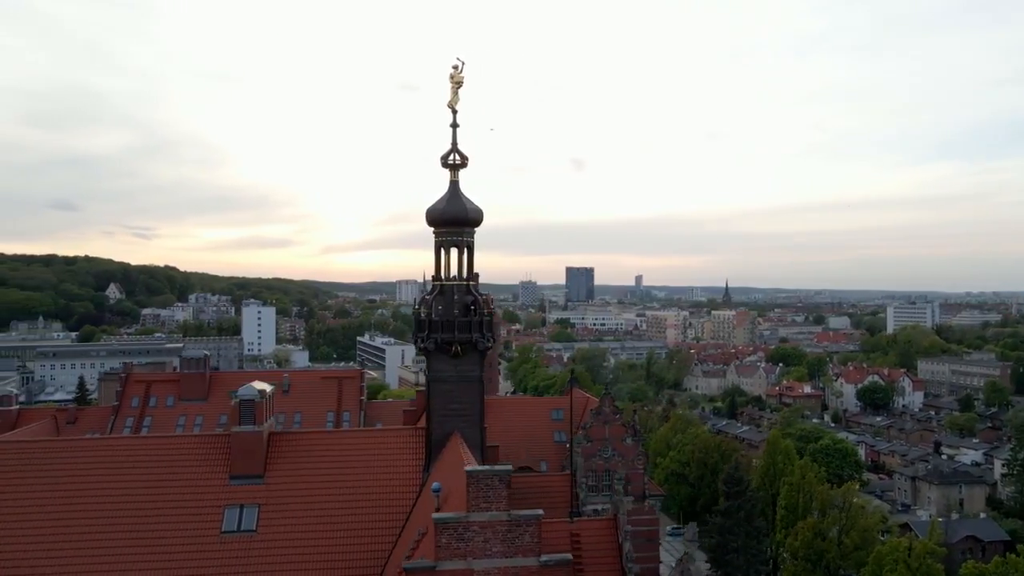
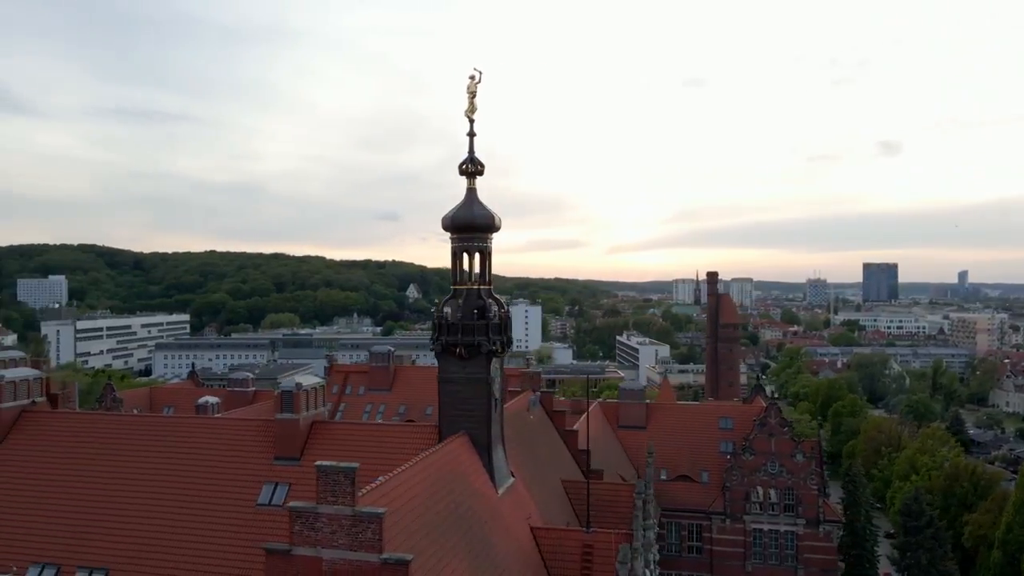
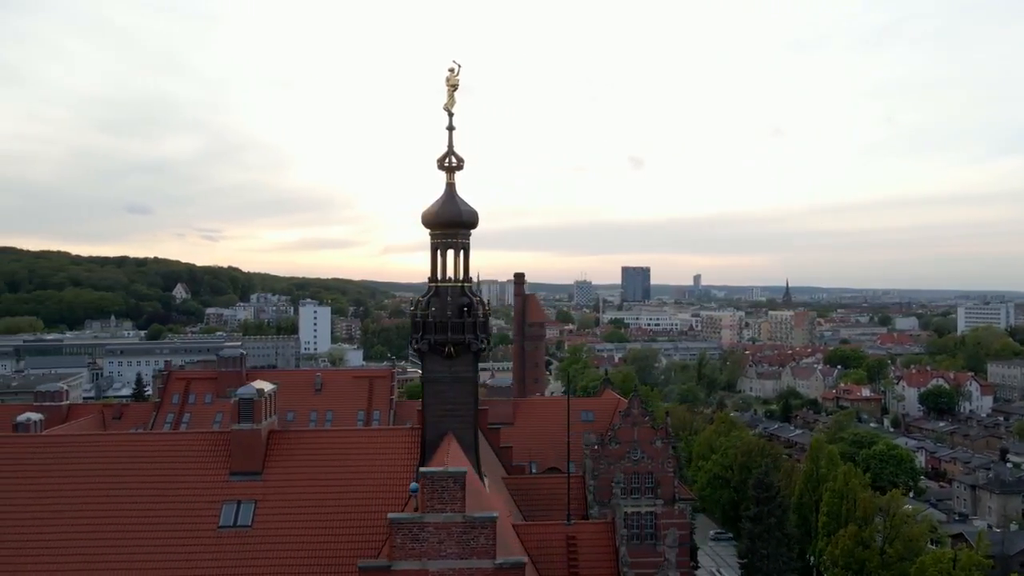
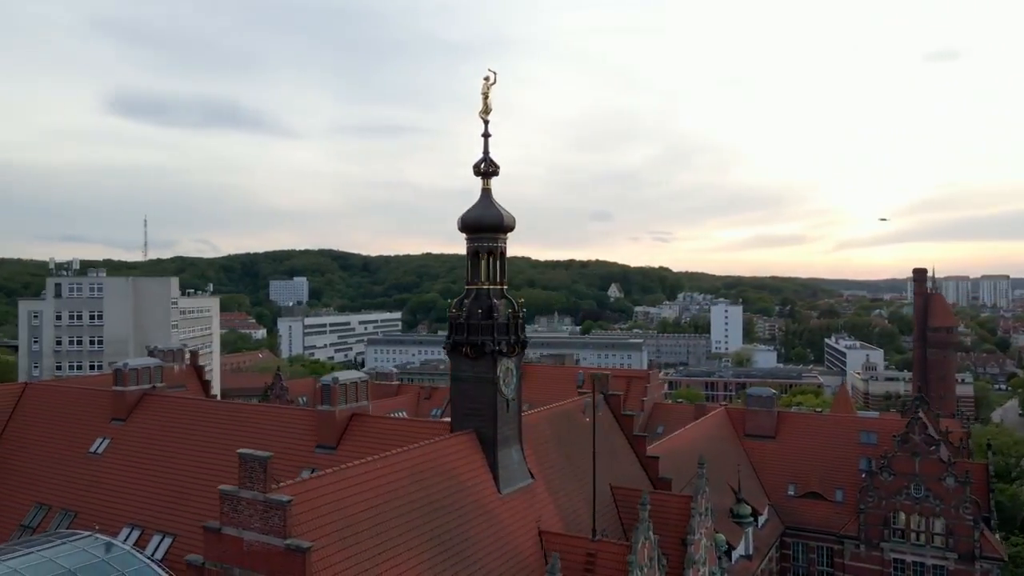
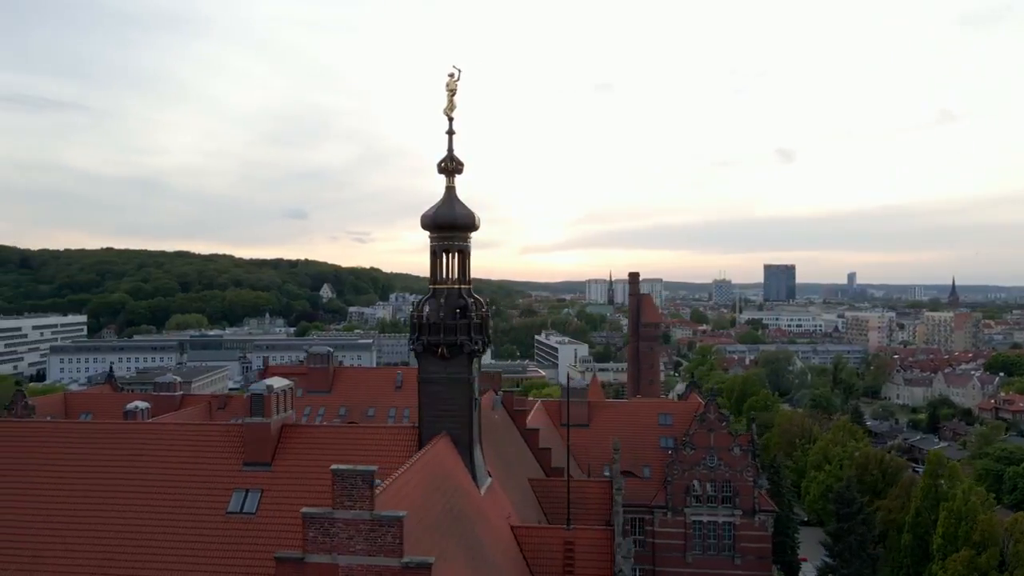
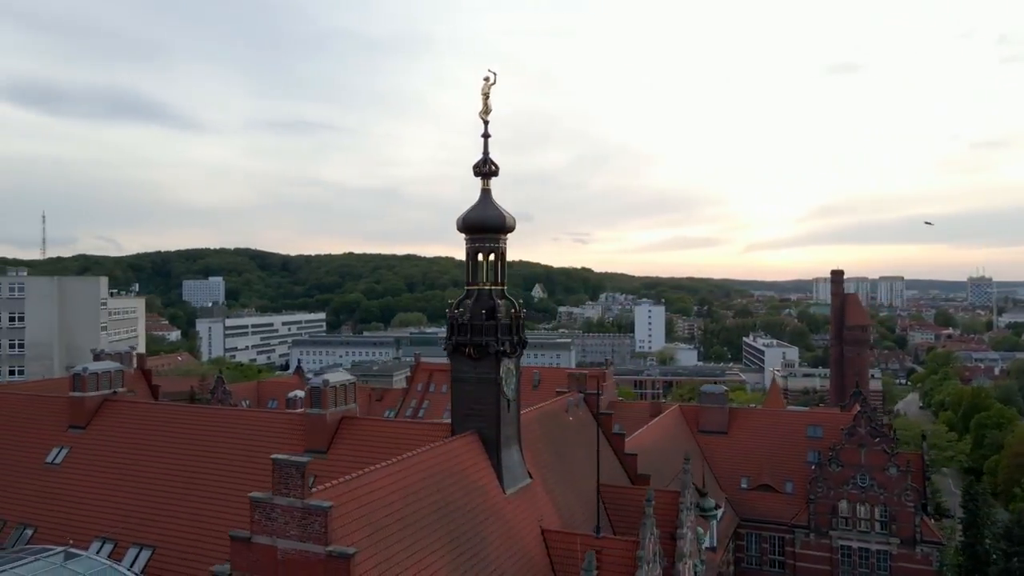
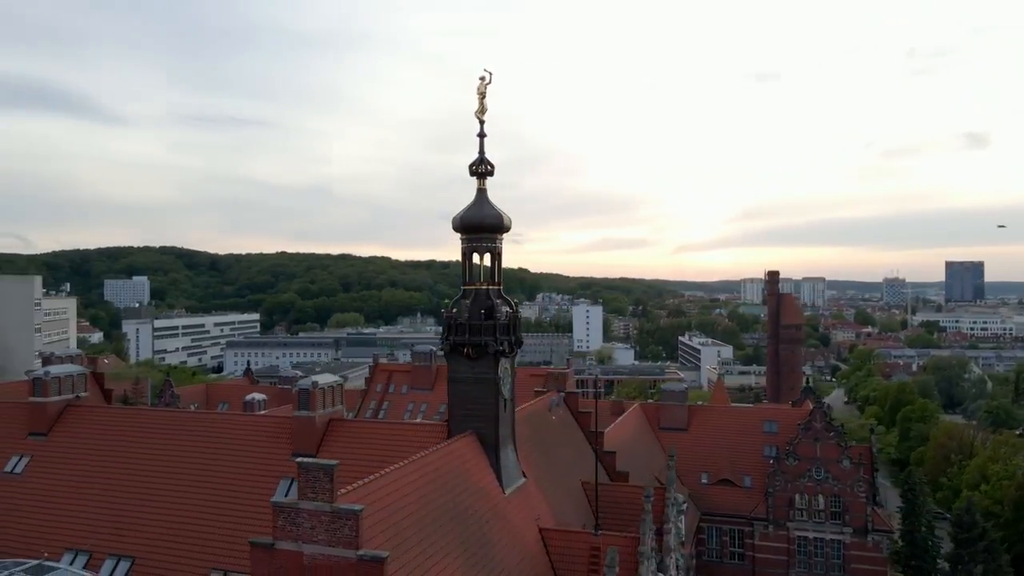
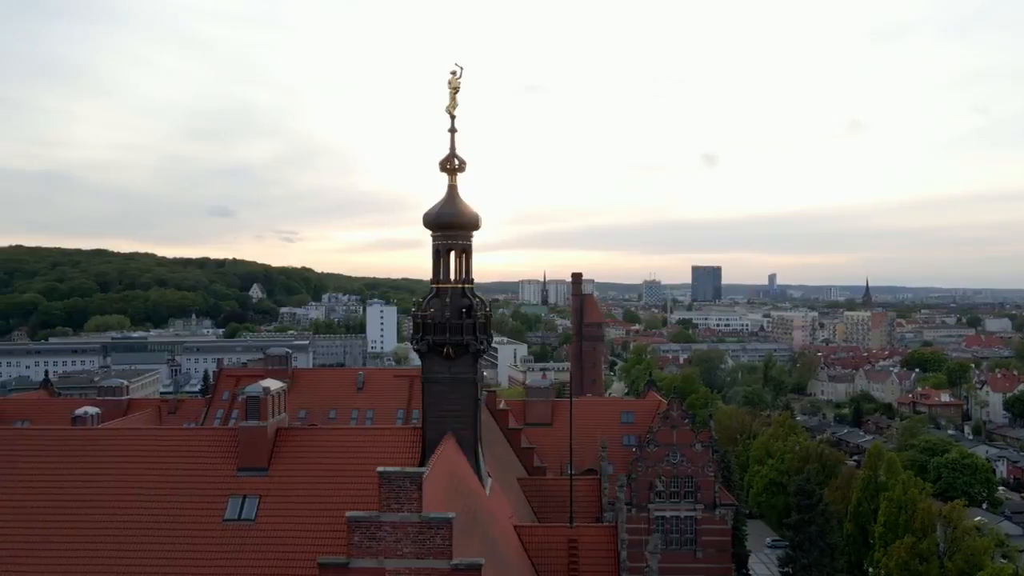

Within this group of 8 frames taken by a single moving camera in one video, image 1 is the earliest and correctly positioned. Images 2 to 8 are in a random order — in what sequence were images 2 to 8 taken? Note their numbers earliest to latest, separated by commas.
3, 8, 5, 2, 7, 6, 4
